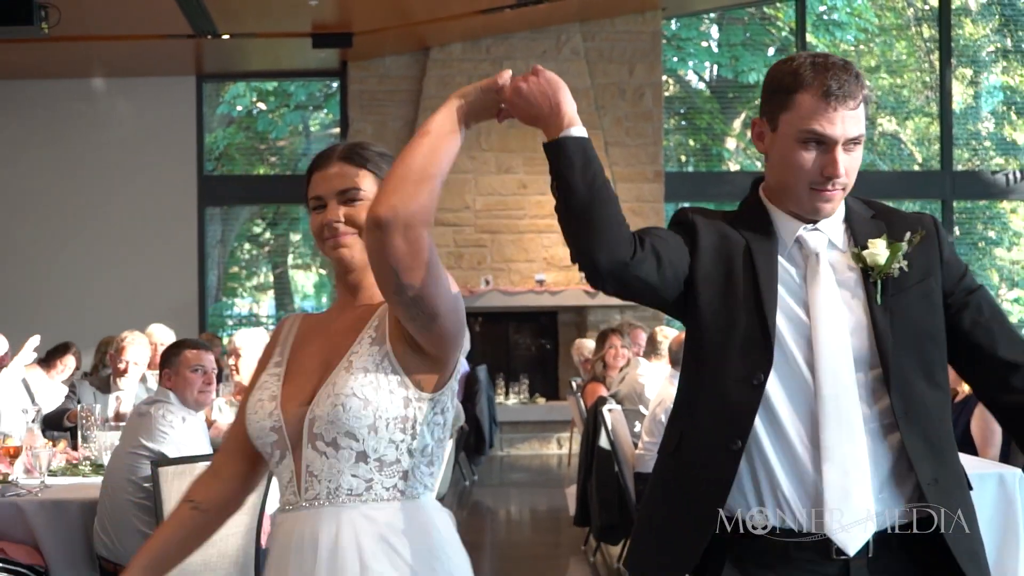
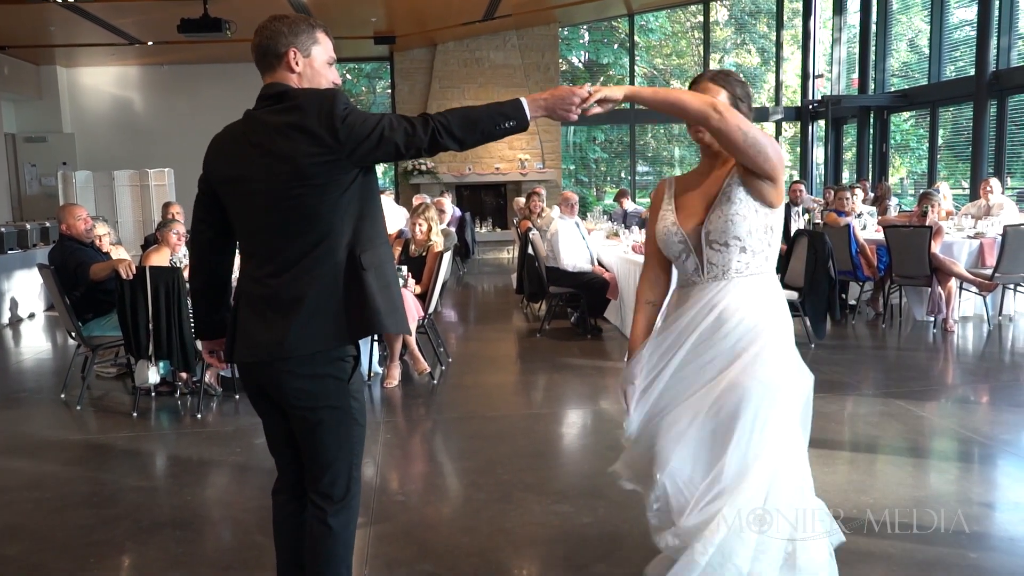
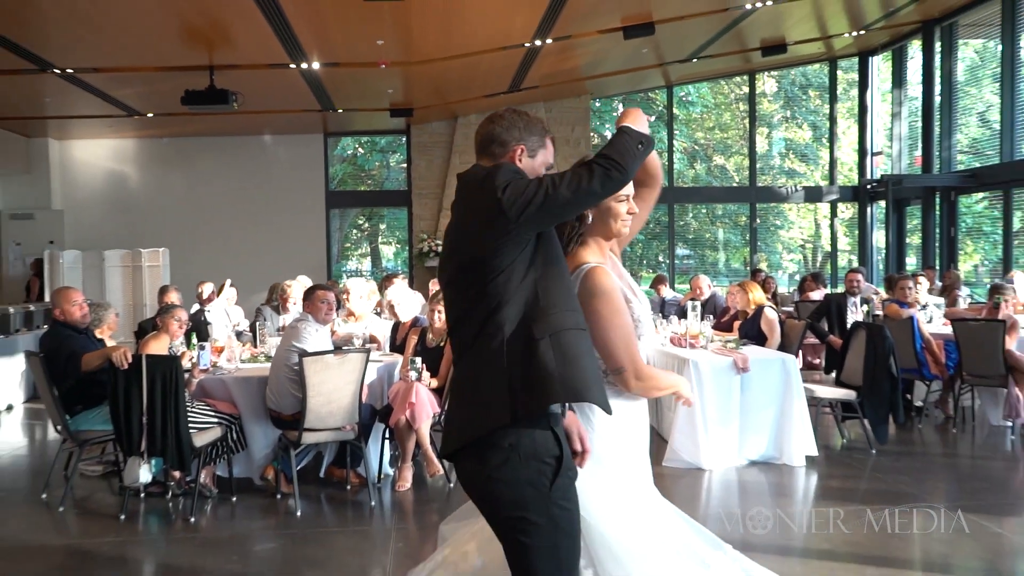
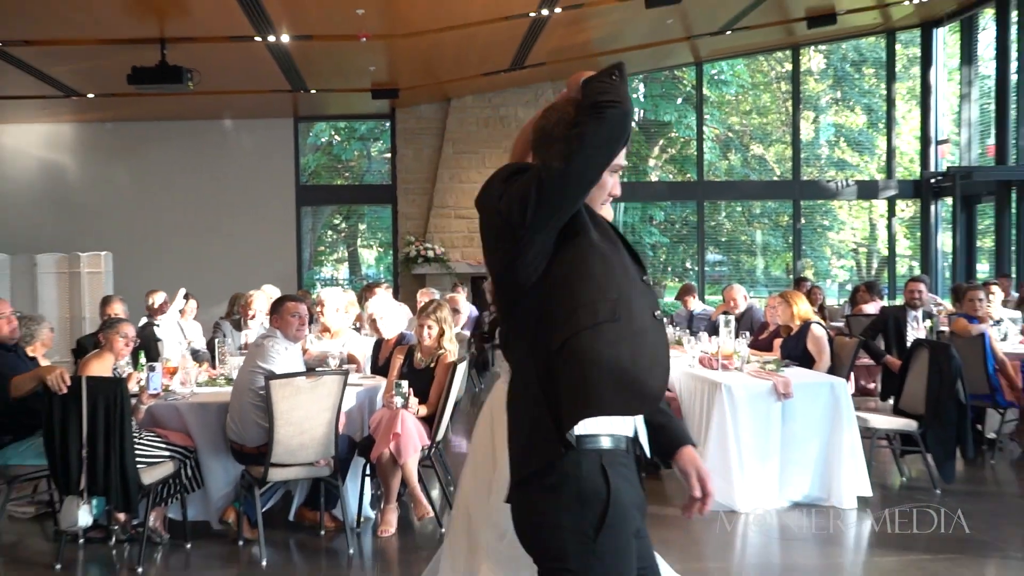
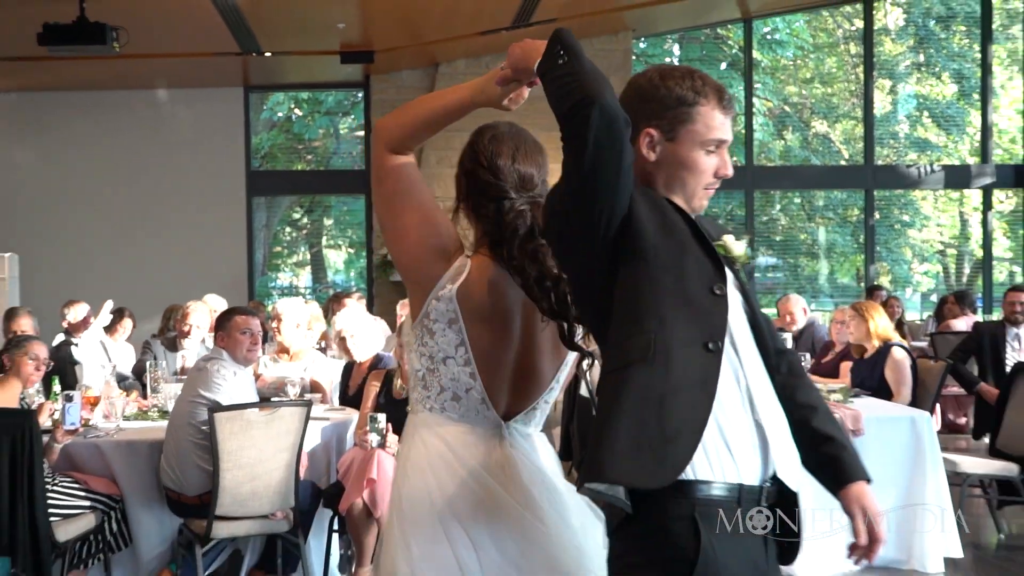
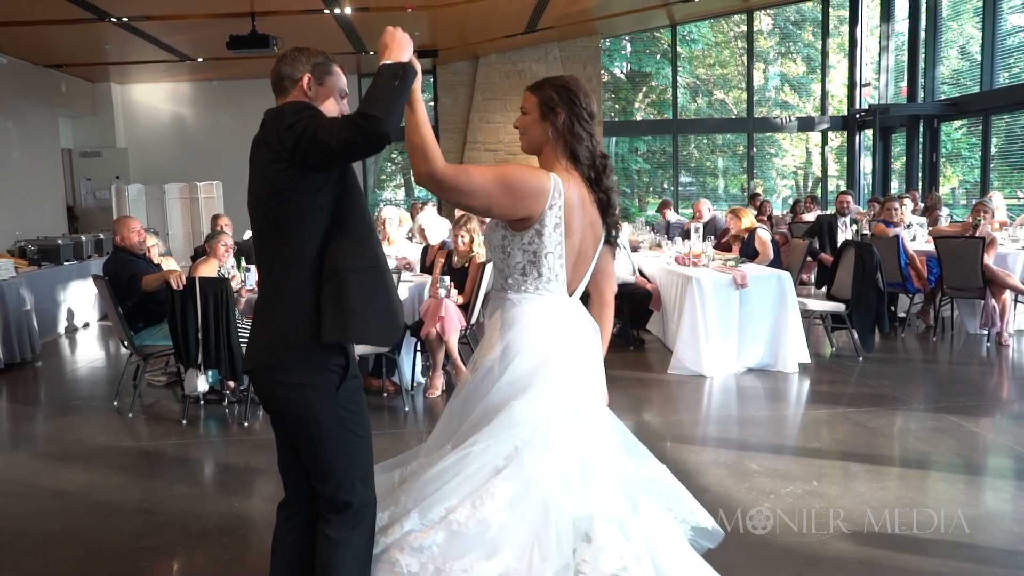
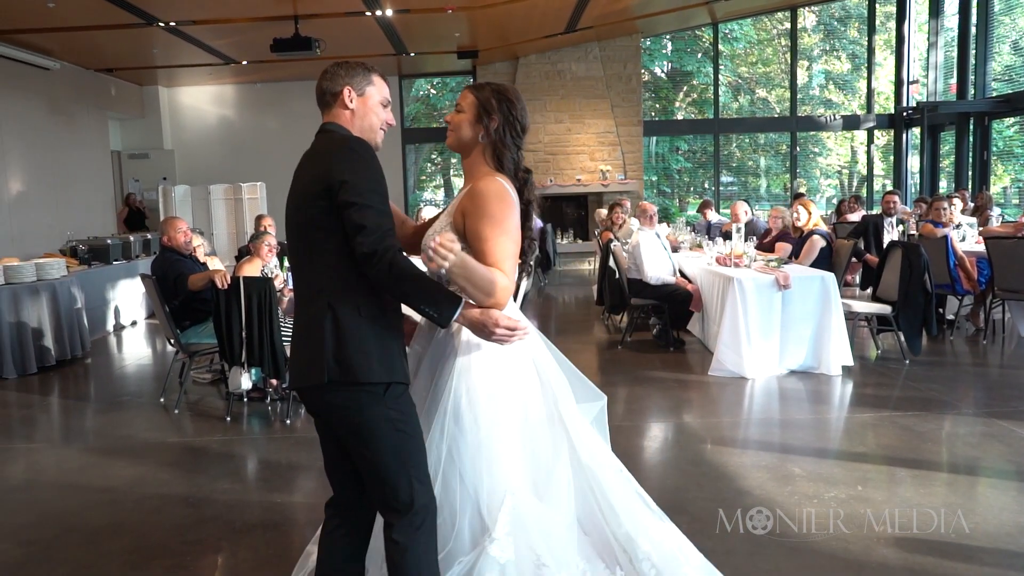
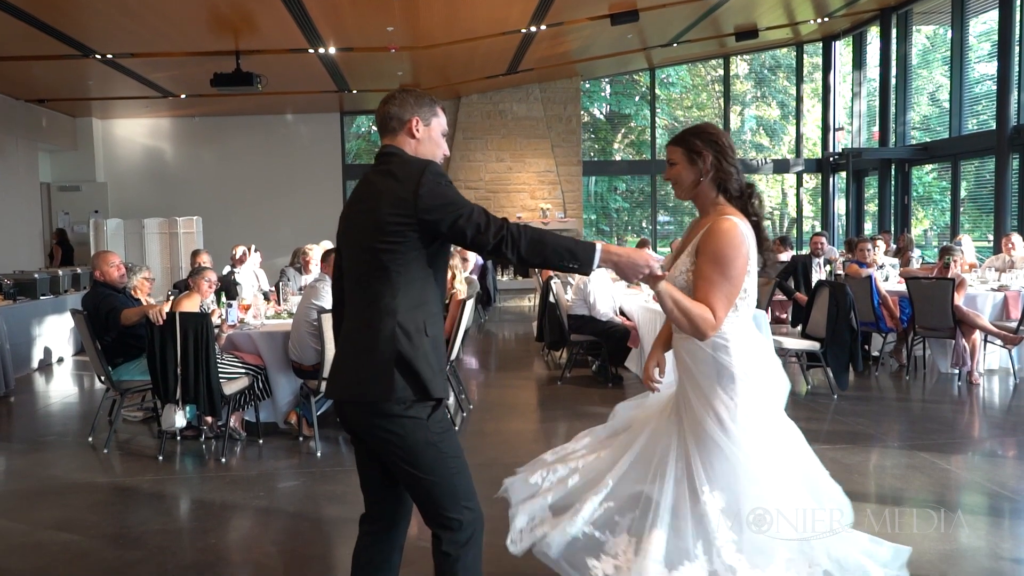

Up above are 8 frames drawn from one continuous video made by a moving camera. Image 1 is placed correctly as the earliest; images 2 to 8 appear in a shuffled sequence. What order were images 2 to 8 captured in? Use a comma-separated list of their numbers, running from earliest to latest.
5, 4, 3, 8, 2, 6, 7
